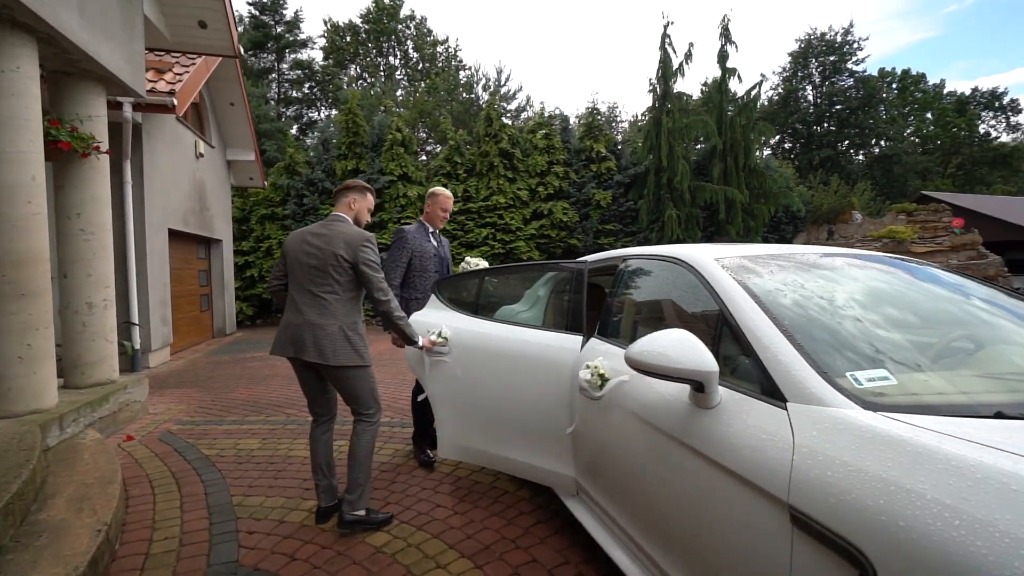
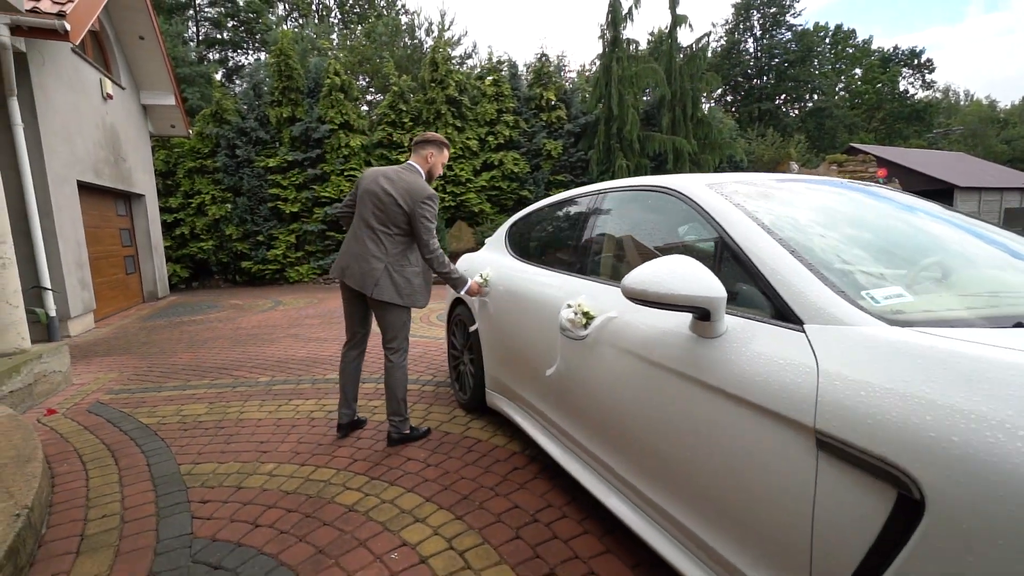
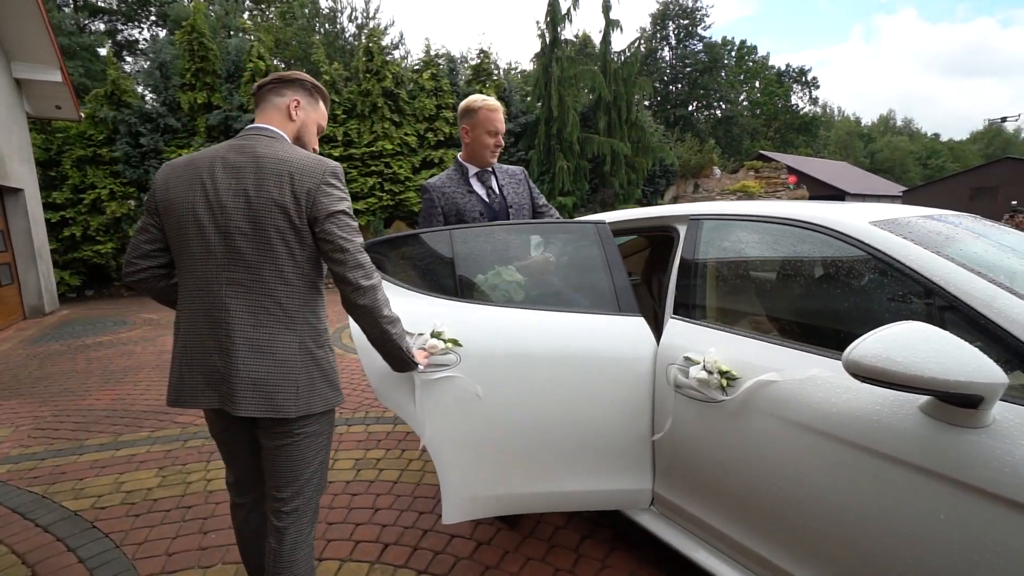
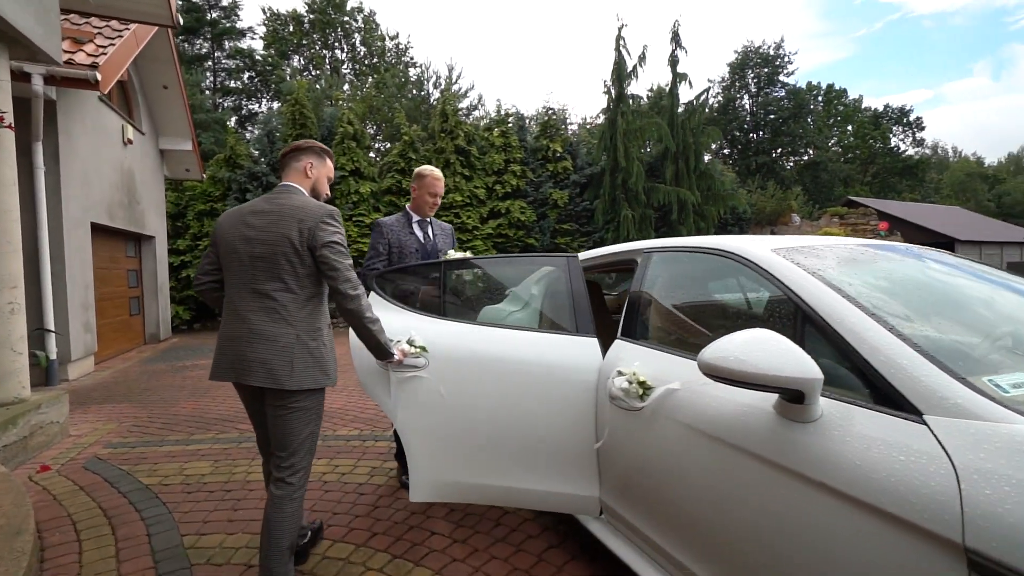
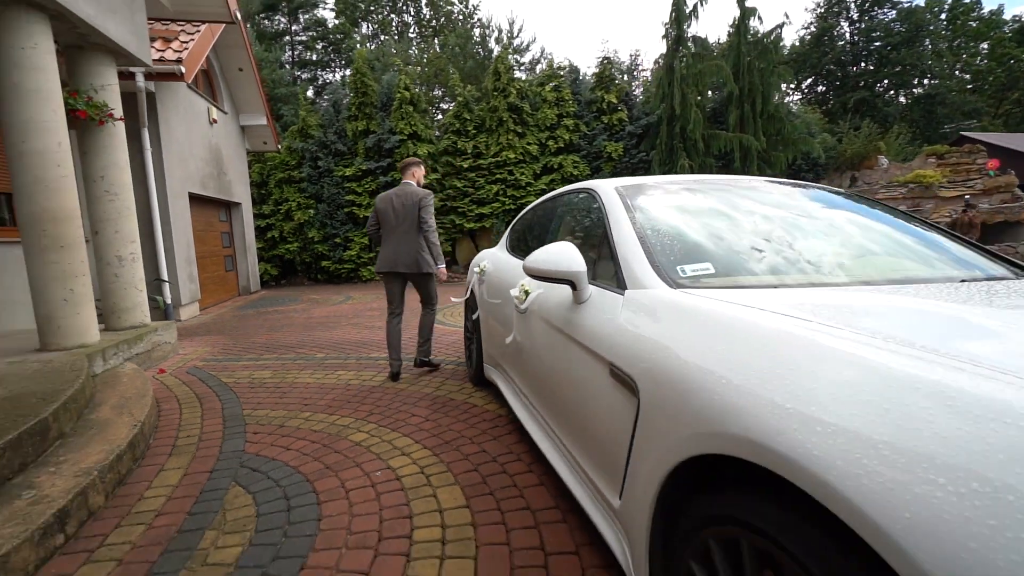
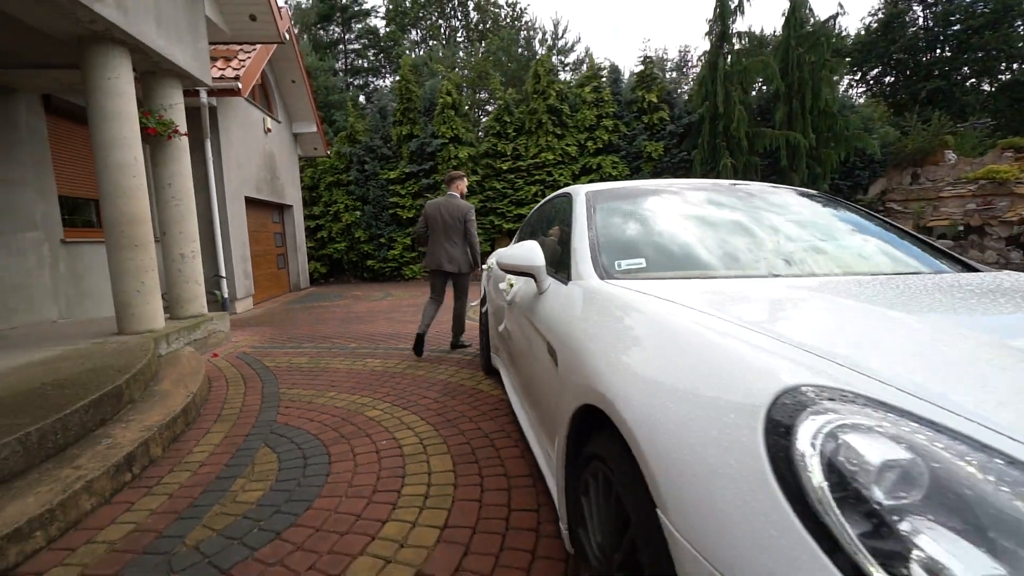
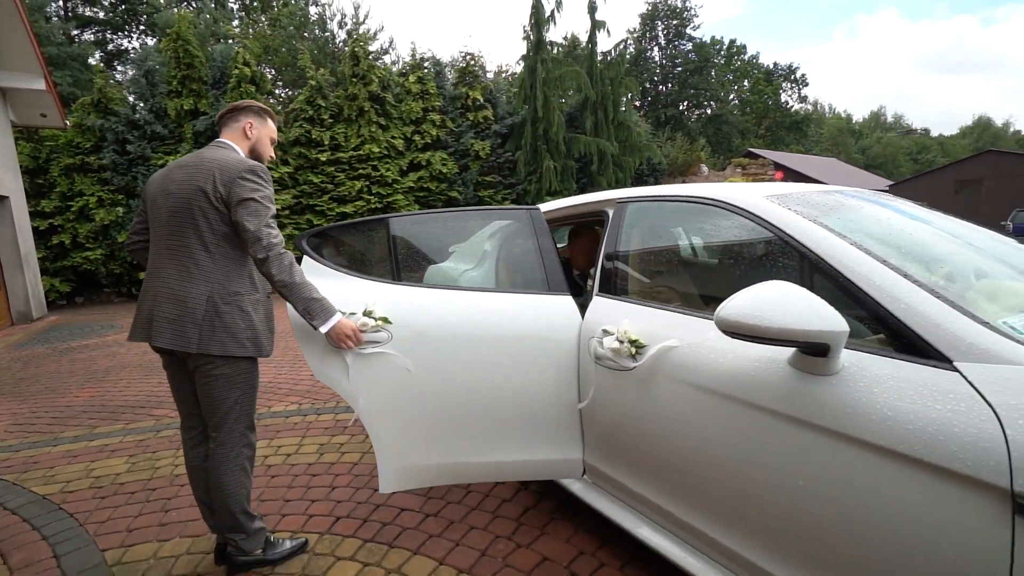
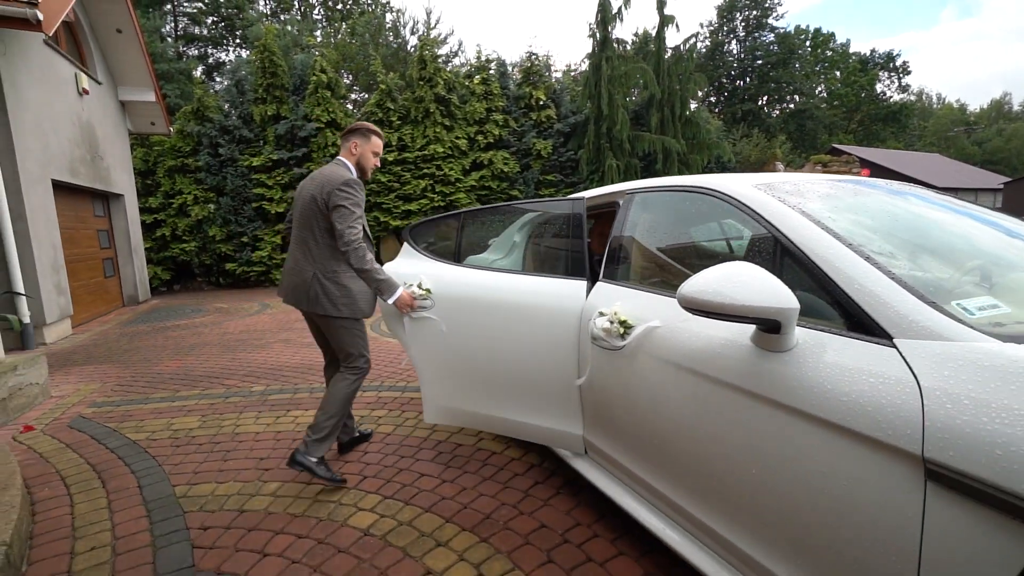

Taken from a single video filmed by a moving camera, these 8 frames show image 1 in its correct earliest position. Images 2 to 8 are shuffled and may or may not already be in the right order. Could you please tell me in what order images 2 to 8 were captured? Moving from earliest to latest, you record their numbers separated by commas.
4, 3, 7, 8, 2, 5, 6
